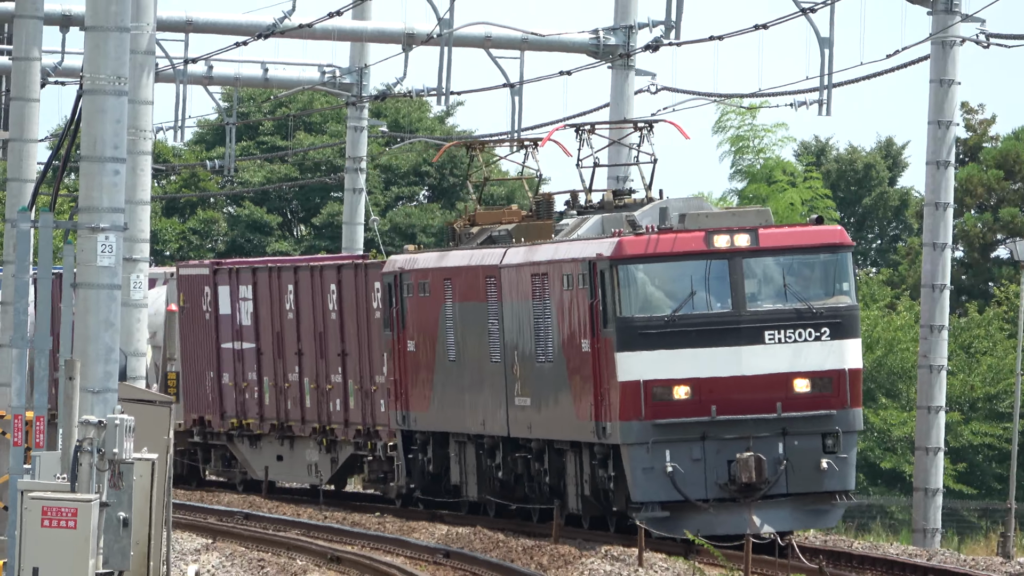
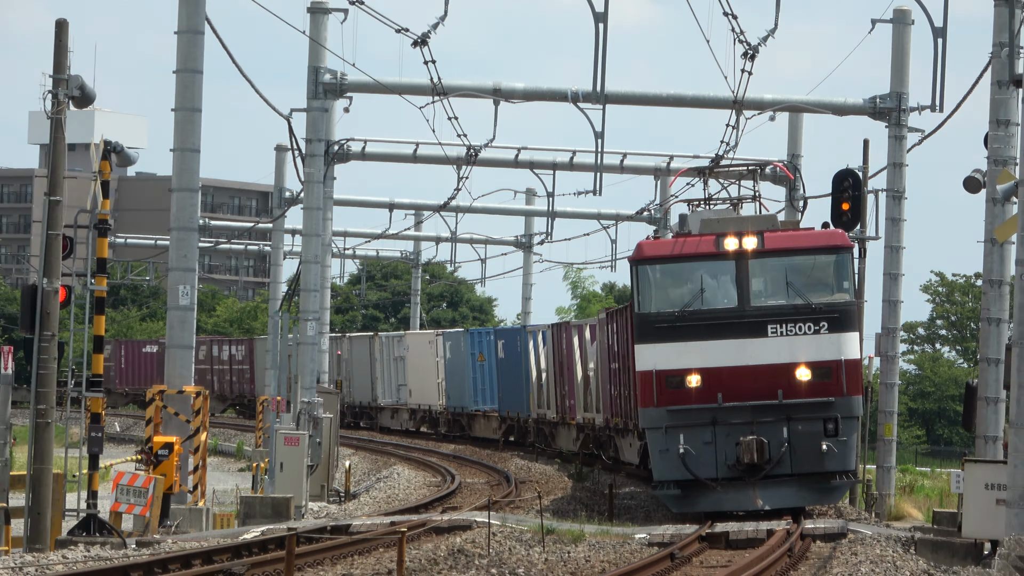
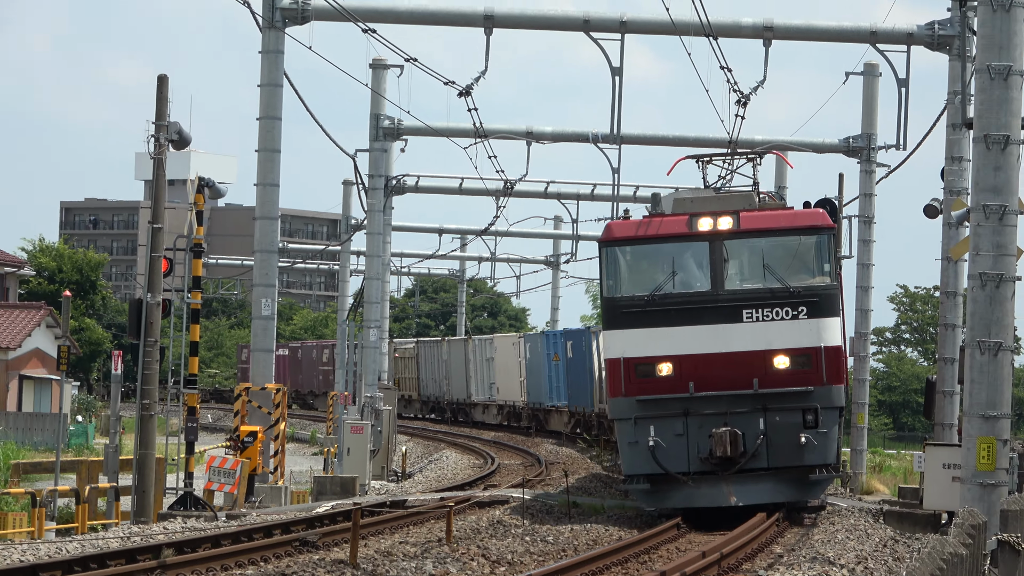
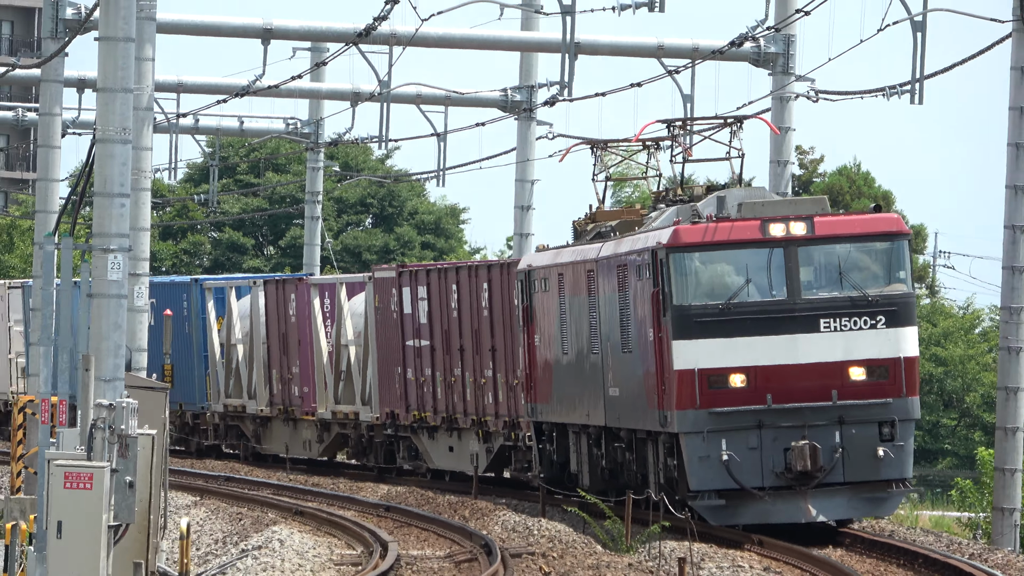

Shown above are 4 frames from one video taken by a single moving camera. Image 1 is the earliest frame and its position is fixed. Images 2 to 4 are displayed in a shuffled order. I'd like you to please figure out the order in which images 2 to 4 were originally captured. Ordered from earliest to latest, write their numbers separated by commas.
4, 2, 3
